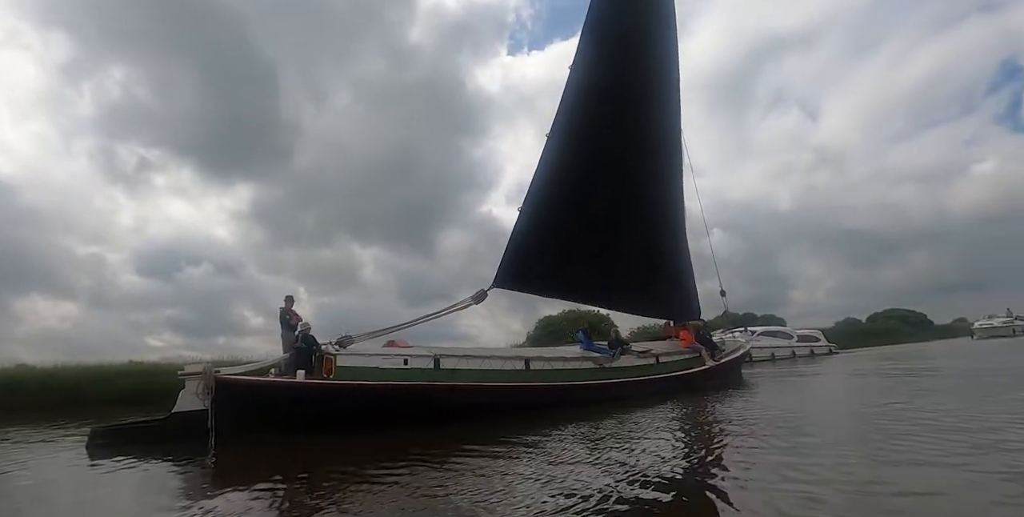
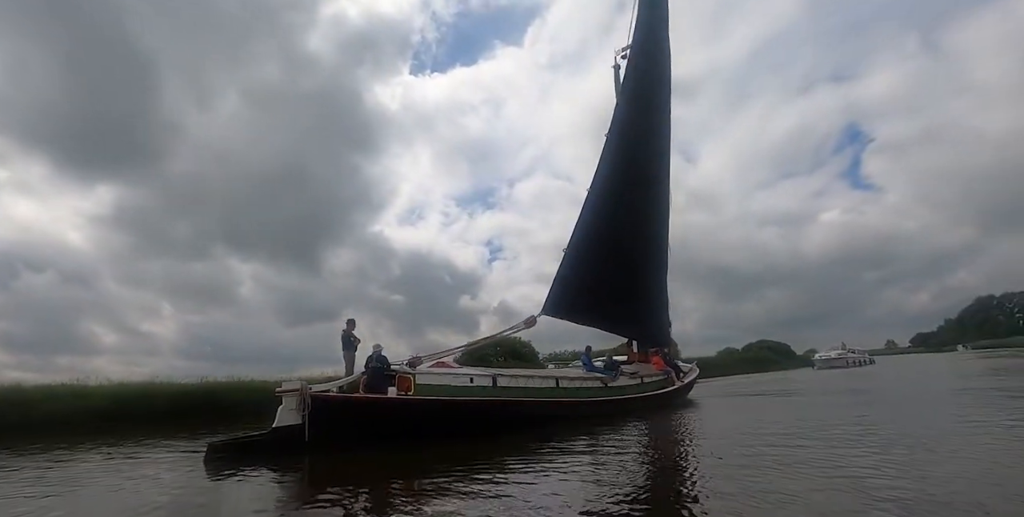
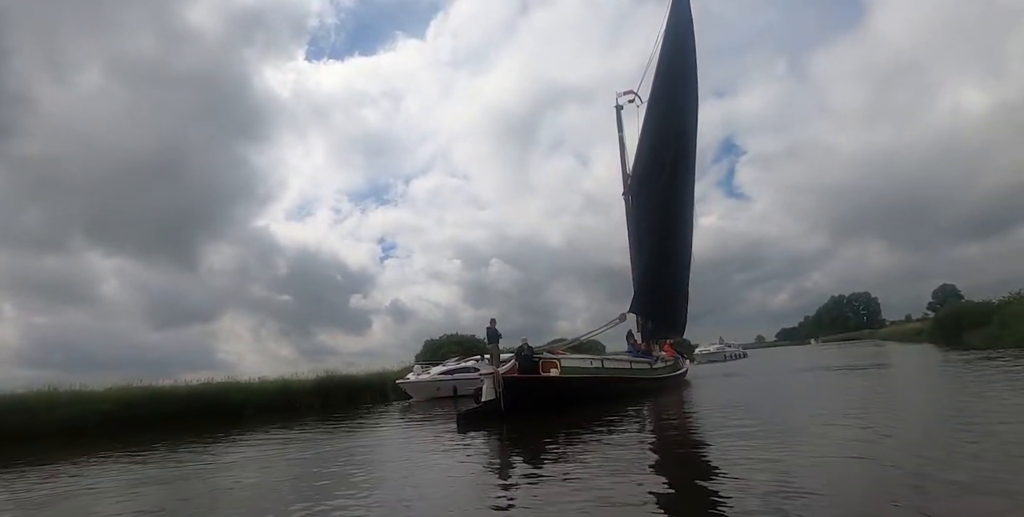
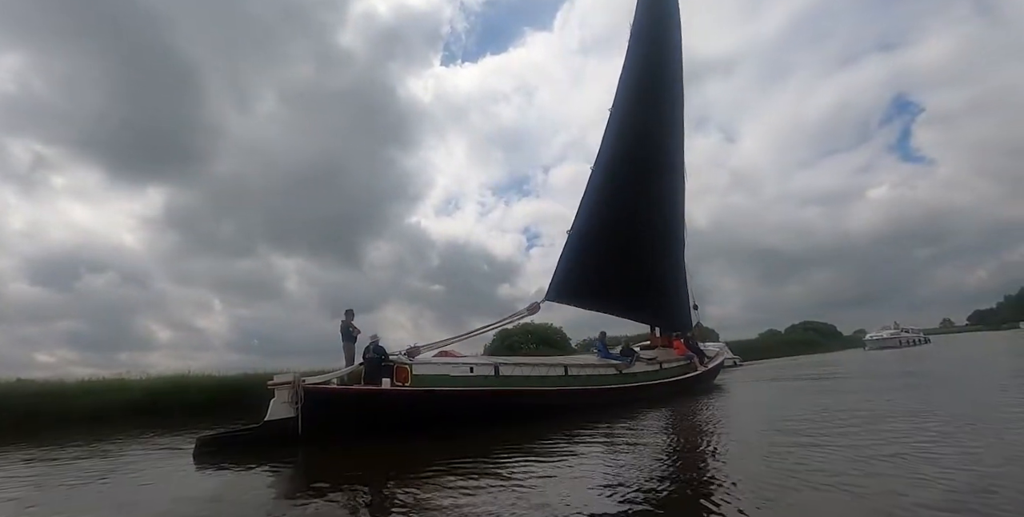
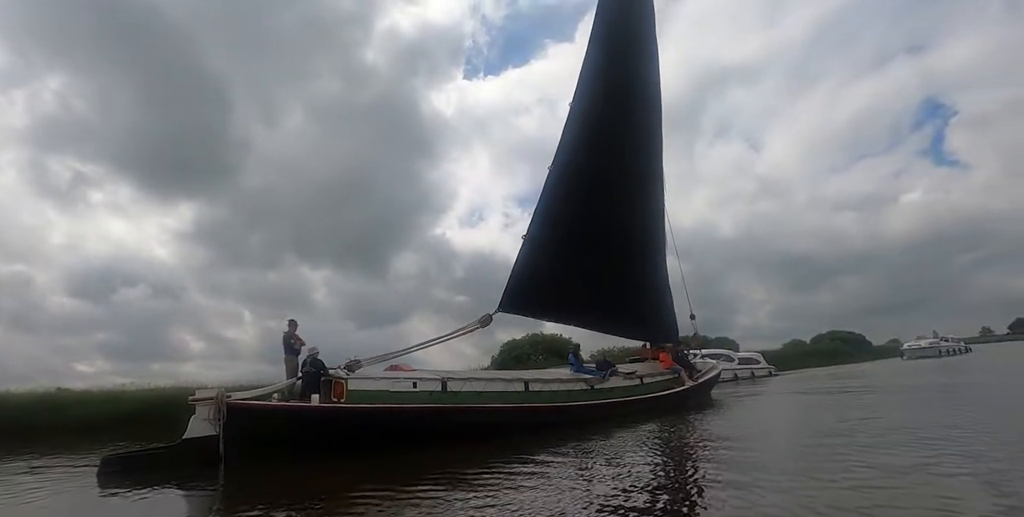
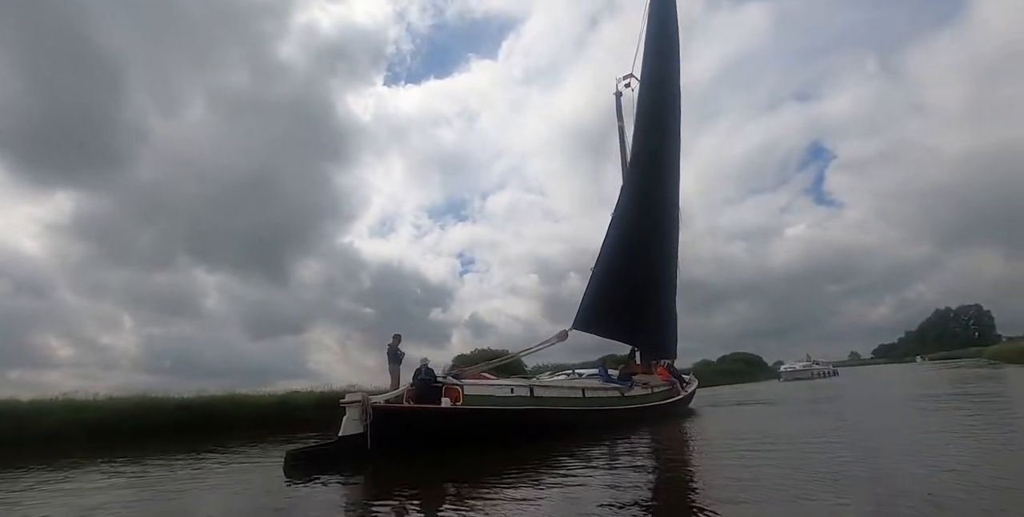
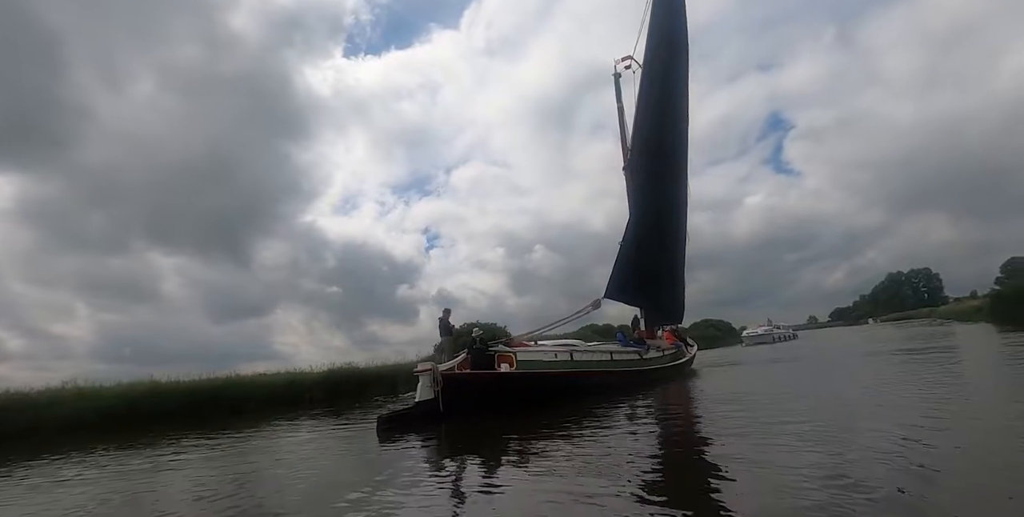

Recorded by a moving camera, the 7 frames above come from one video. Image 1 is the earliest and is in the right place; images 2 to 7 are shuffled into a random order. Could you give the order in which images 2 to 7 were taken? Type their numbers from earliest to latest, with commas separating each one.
5, 4, 2, 6, 7, 3
